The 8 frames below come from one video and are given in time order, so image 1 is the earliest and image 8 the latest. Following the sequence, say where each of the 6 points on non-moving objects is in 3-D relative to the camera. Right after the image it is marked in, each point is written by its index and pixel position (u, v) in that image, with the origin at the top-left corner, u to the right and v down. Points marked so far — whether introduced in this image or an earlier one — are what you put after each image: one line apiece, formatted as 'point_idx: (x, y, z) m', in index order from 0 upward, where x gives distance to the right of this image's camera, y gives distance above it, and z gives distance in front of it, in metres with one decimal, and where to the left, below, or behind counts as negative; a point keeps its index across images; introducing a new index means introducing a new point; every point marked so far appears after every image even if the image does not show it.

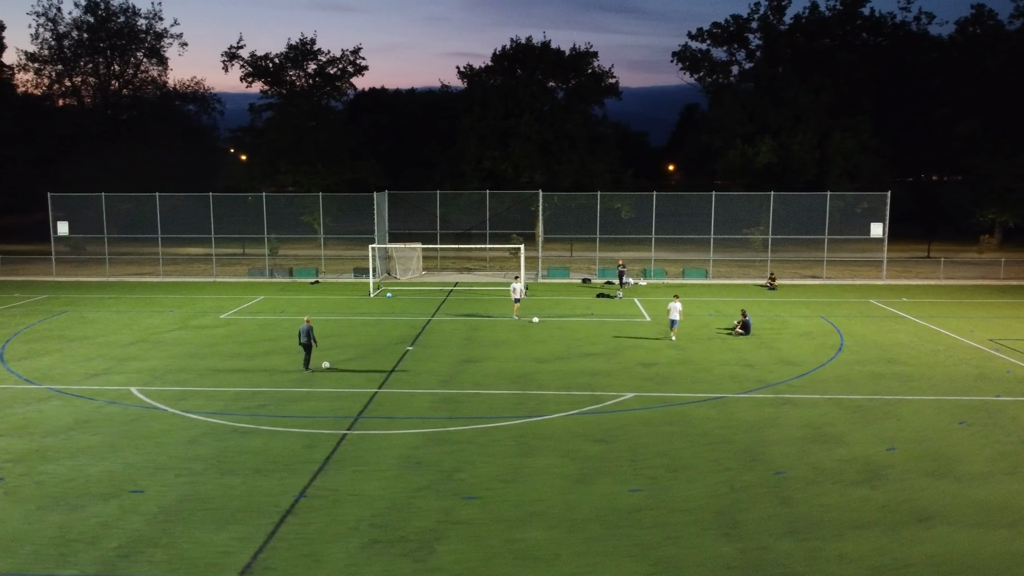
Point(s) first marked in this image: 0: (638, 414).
0: (+2.8, -2.9, +18.5) m
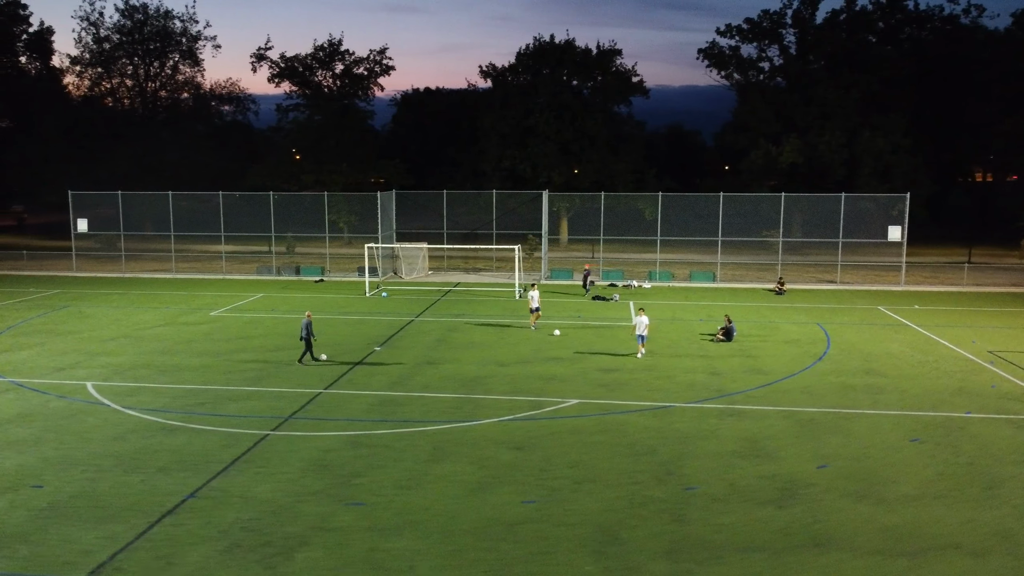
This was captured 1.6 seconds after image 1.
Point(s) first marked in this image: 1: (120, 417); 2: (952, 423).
0: (+1.3, -3.0, +17.9) m
1: (-8.9, -2.9, +18.3) m
2: (+9.7, -3.0, +17.8) m
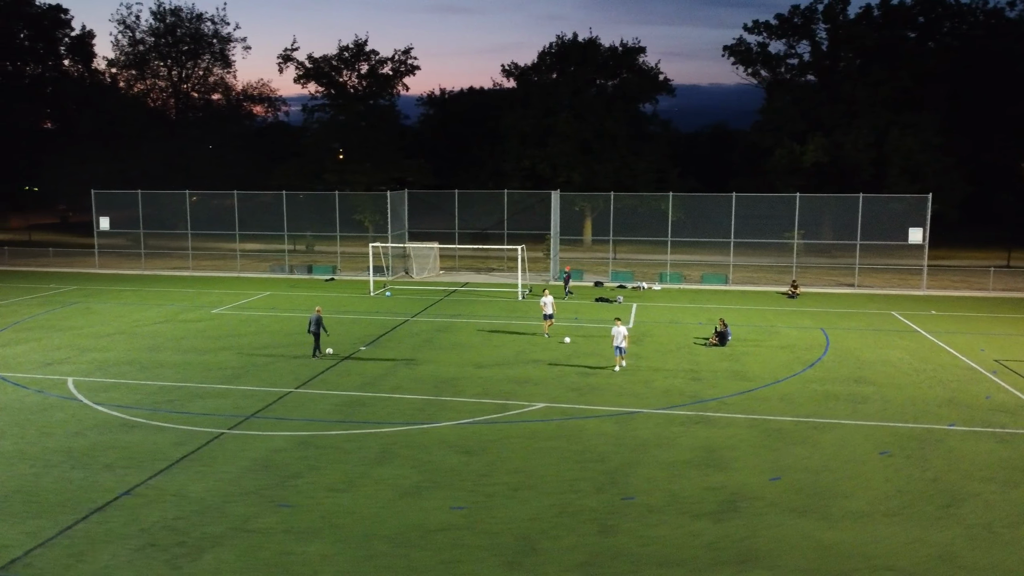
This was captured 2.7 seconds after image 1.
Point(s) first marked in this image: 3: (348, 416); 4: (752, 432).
0: (+0.3, -3.0, +17.6) m
1: (-9.8, -2.9, +18.6) m
2: (+8.7, -3.1, +17.0) m
3: (-3.7, -2.9, +18.3) m
4: (+5.1, -3.1, +17.3) m
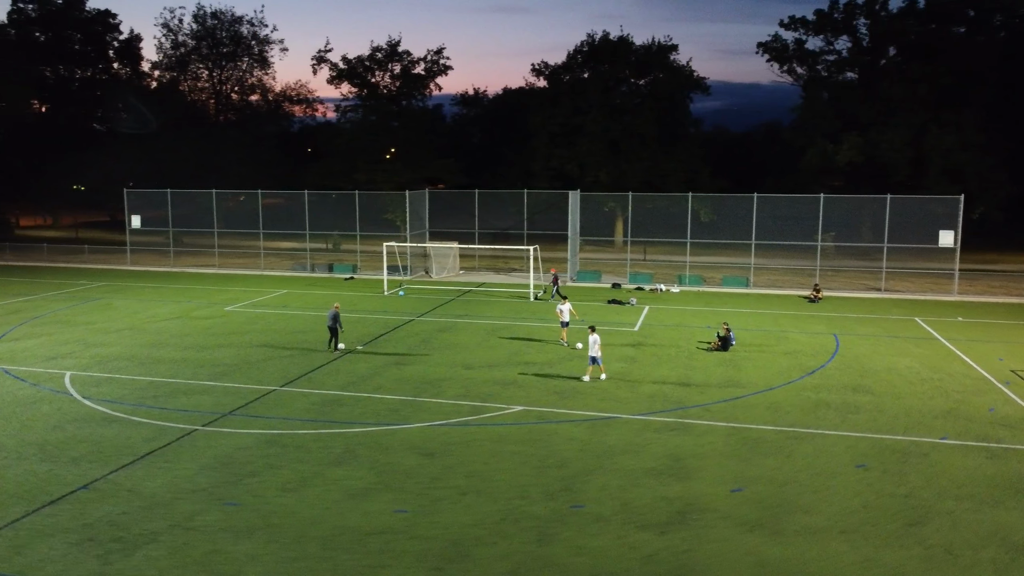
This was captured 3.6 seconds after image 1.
0: (-0.3, -3.0, +17.3) m
1: (-10.3, -2.8, +19.0) m
2: (+8.0, -3.2, +16.1) m
3: (-4.3, -2.9, +18.4) m
4: (+4.5, -3.2, +16.7) m
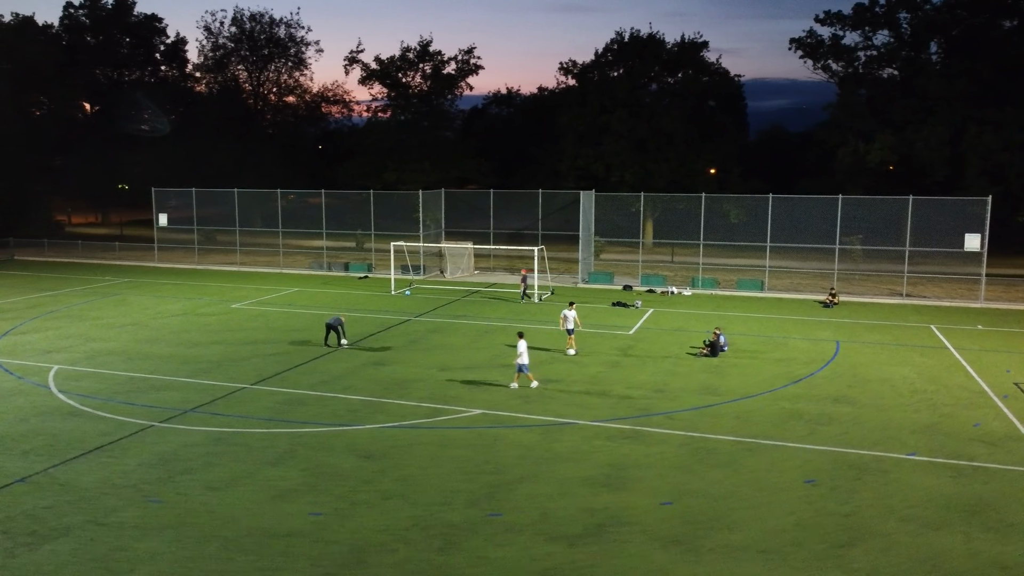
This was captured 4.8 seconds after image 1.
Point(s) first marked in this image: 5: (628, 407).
0: (-1.4, -3.1, +17.1) m
1: (-11.2, -2.7, +19.5) m
2: (+6.8, -3.4, +15.3) m
3: (-5.3, -2.9, +18.4) m
4: (+3.3, -3.2, +16.1) m
5: (+2.7, -2.8, +19.0) m
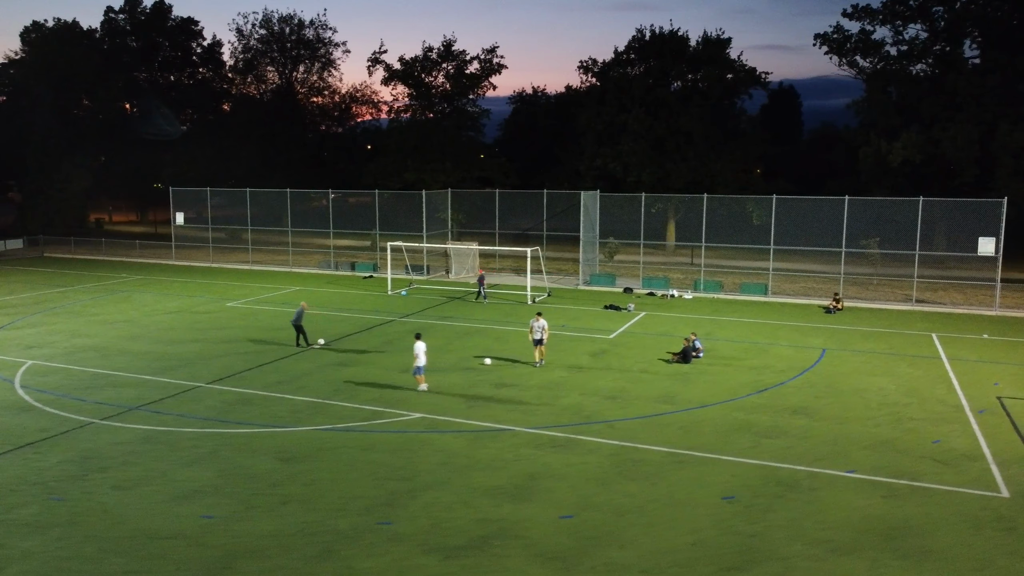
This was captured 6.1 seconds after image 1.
0: (-2.8, -3.1, +16.8) m
1: (-12.5, -2.6, +19.9) m
2: (+5.2, -3.5, +14.4) m
3: (-6.6, -2.9, +18.4) m
4: (+1.8, -3.3, +15.5) m
5: (+1.4, -2.9, +18.5) m
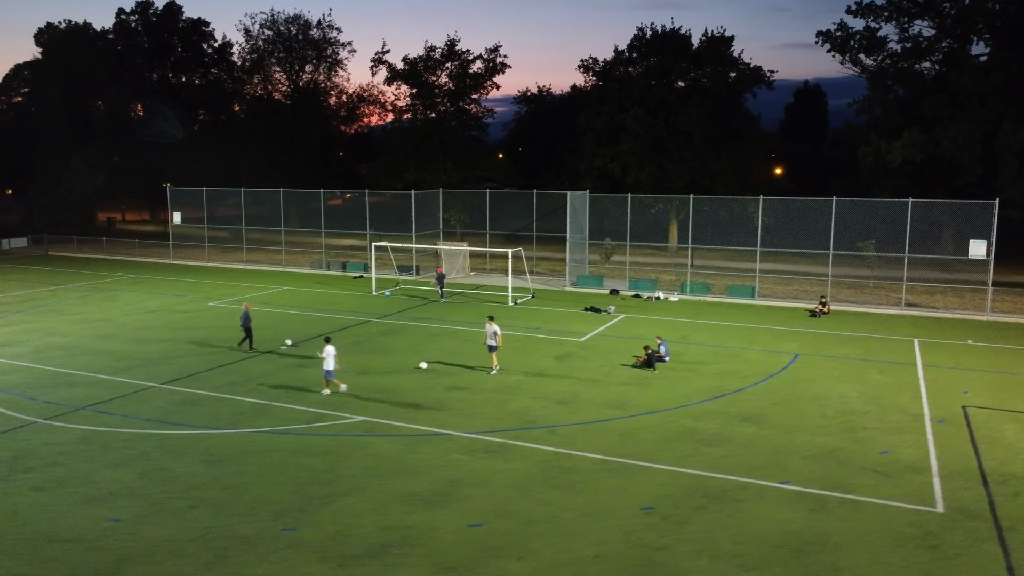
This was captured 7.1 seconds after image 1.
0: (-4.1, -3.1, +16.6) m
1: (-13.7, -2.6, +20.1) m
2: (+3.8, -3.6, +14.0) m
3: (-7.9, -2.9, +18.4) m
4: (+0.4, -3.4, +15.2) m
5: (+0.2, -3.0, +18.2) m
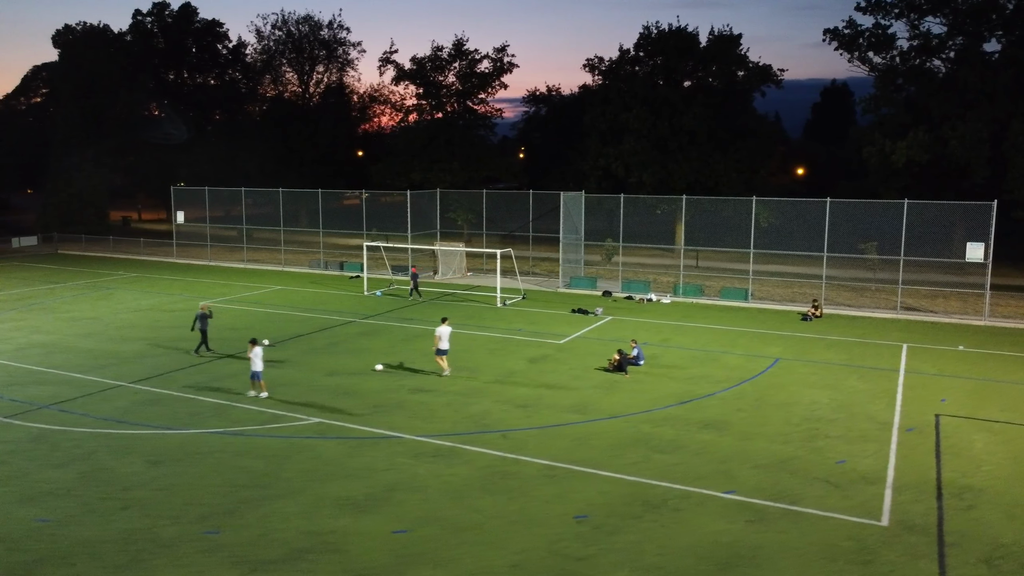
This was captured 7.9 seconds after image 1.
0: (-5.2, -3.1, +16.6) m
1: (-14.6, -2.6, +20.3) m
2: (+2.7, -3.6, +13.6) m
3: (-8.8, -2.9, +18.4) m
4: (-0.6, -3.4, +15.0) m
5: (-0.8, -3.0, +17.9) m
